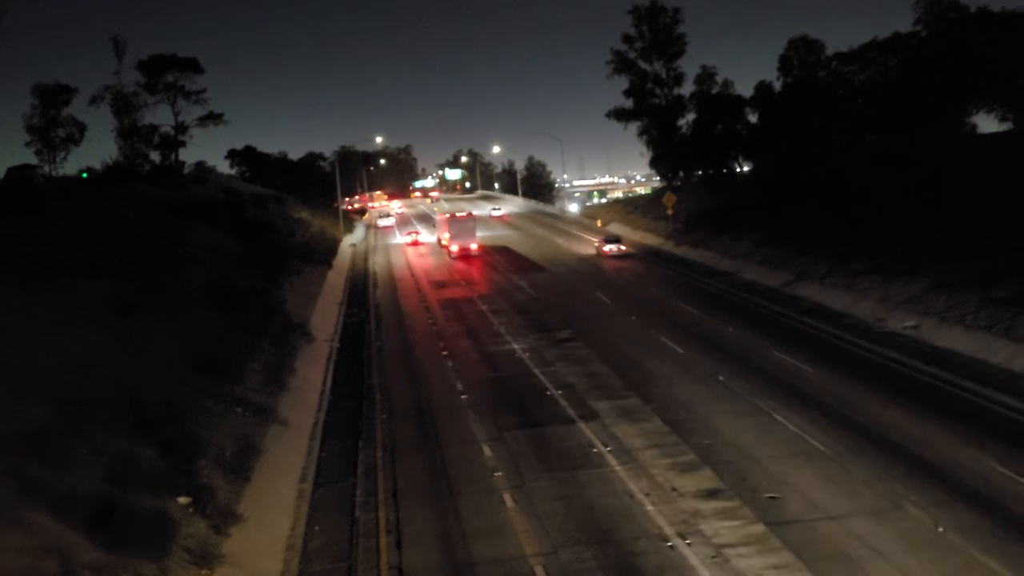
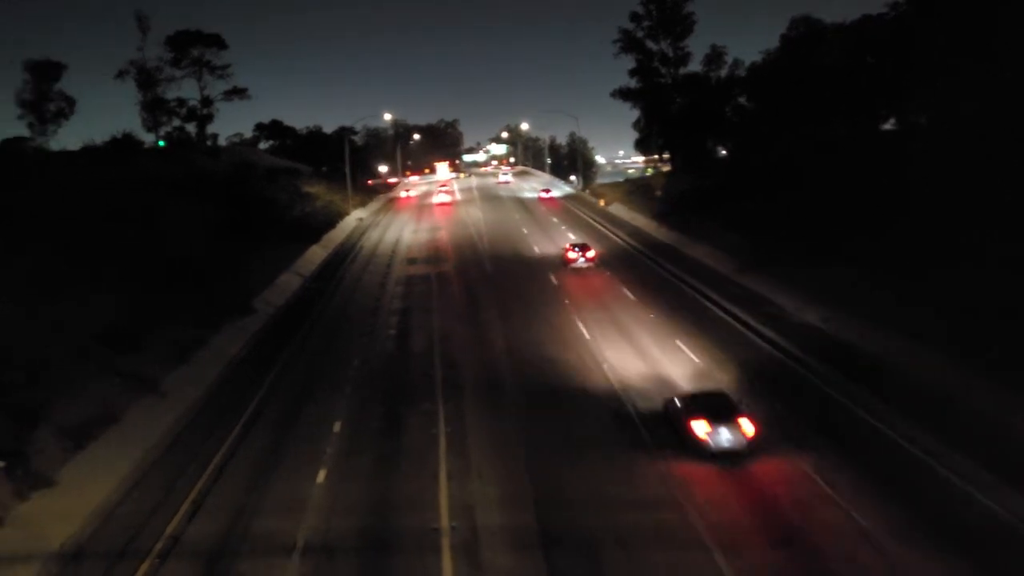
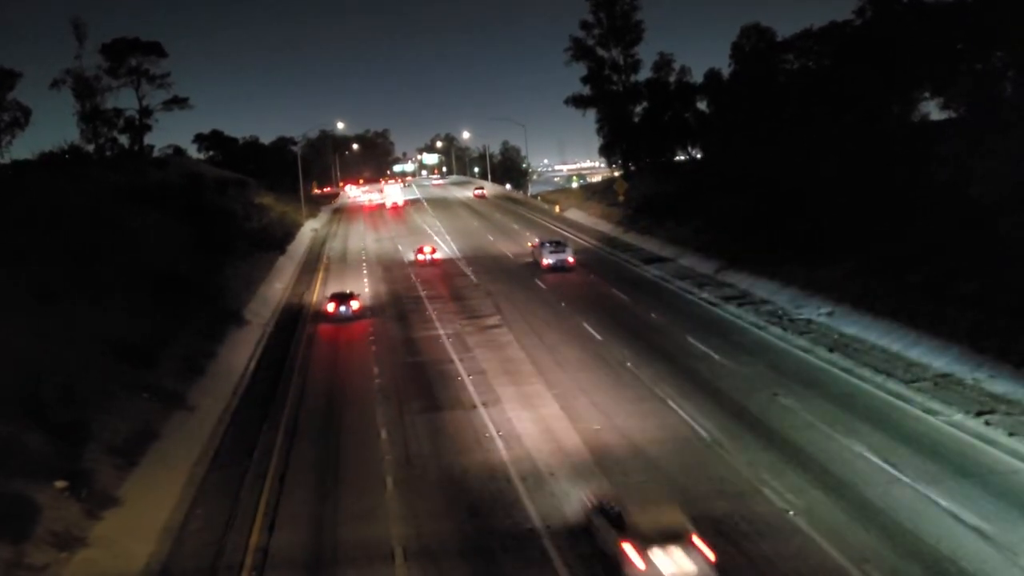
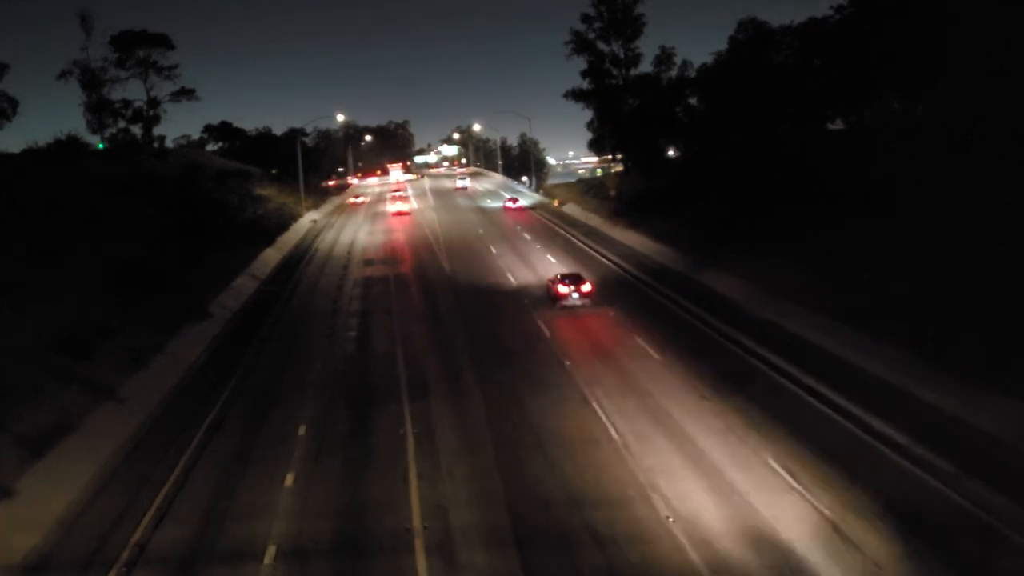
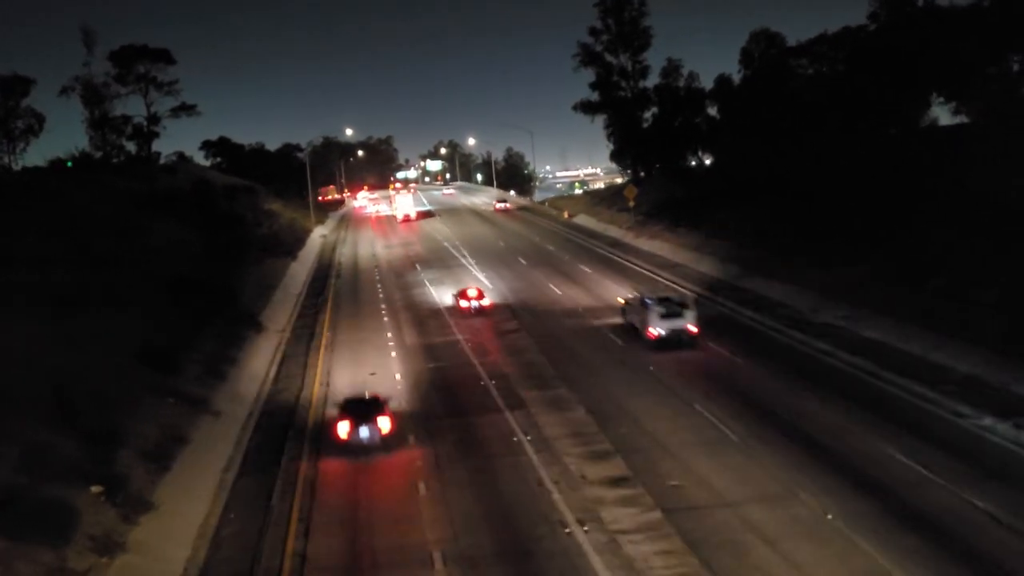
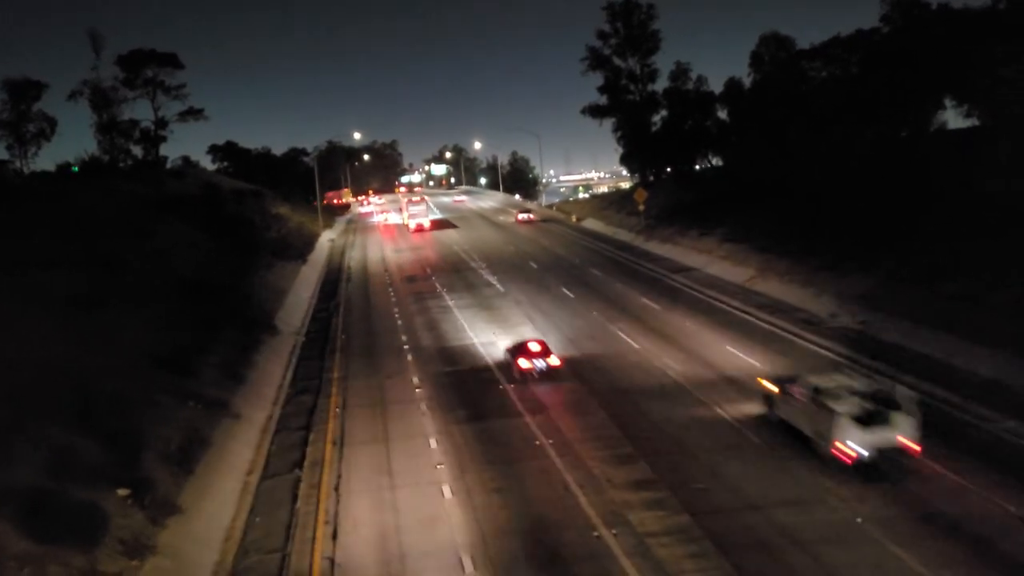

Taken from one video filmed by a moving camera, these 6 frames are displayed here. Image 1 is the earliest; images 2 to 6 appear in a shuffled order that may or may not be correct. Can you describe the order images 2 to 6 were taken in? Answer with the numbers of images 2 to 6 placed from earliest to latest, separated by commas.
6, 5, 3, 4, 2
